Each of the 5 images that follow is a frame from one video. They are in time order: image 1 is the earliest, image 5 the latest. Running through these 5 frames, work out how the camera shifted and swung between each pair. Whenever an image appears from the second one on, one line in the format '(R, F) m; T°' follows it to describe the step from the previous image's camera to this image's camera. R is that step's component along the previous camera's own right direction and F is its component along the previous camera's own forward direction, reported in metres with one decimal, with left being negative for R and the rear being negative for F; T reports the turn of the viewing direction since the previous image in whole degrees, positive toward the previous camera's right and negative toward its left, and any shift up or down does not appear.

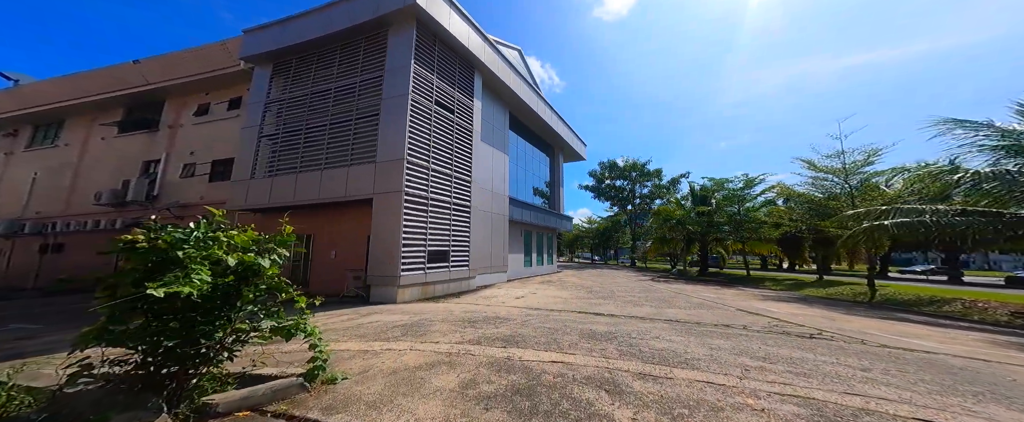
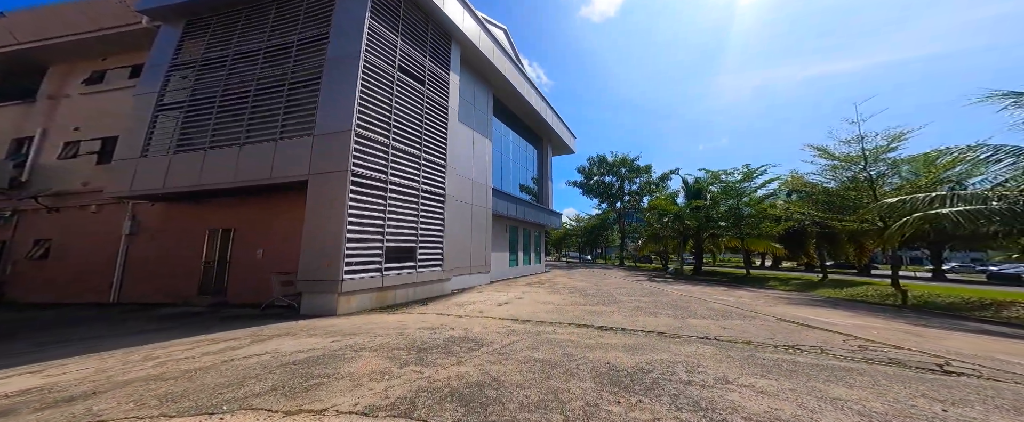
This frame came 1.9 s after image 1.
(+0.1, +1.9) m; +3°
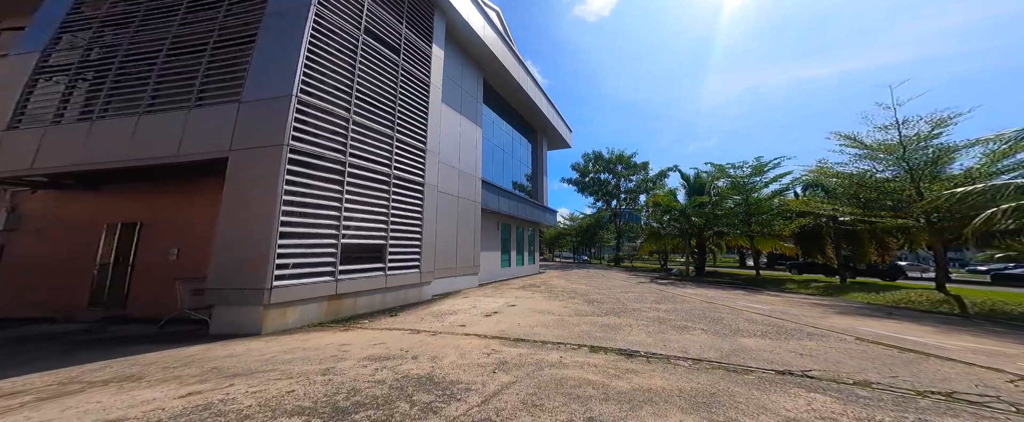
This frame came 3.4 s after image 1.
(0.0, +1.6) m; +1°
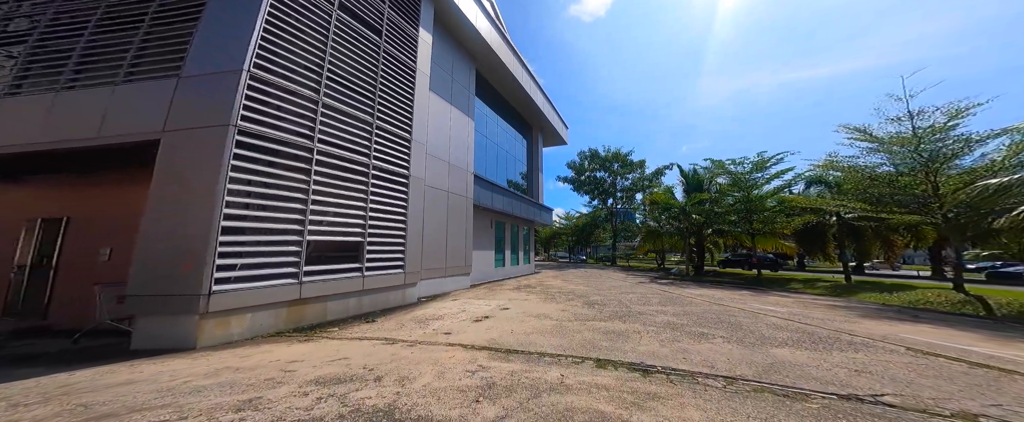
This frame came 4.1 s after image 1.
(0.0, +0.7) m; +1°
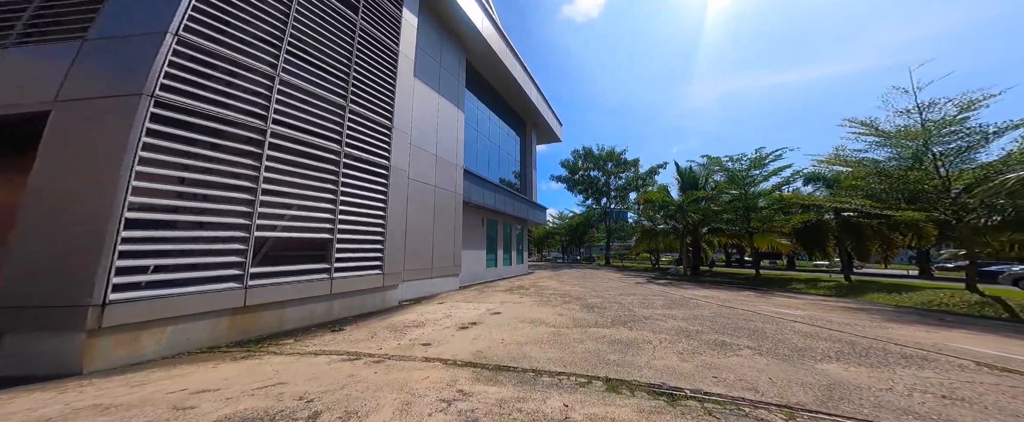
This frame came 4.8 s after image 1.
(0.0, +0.7) m; +2°
